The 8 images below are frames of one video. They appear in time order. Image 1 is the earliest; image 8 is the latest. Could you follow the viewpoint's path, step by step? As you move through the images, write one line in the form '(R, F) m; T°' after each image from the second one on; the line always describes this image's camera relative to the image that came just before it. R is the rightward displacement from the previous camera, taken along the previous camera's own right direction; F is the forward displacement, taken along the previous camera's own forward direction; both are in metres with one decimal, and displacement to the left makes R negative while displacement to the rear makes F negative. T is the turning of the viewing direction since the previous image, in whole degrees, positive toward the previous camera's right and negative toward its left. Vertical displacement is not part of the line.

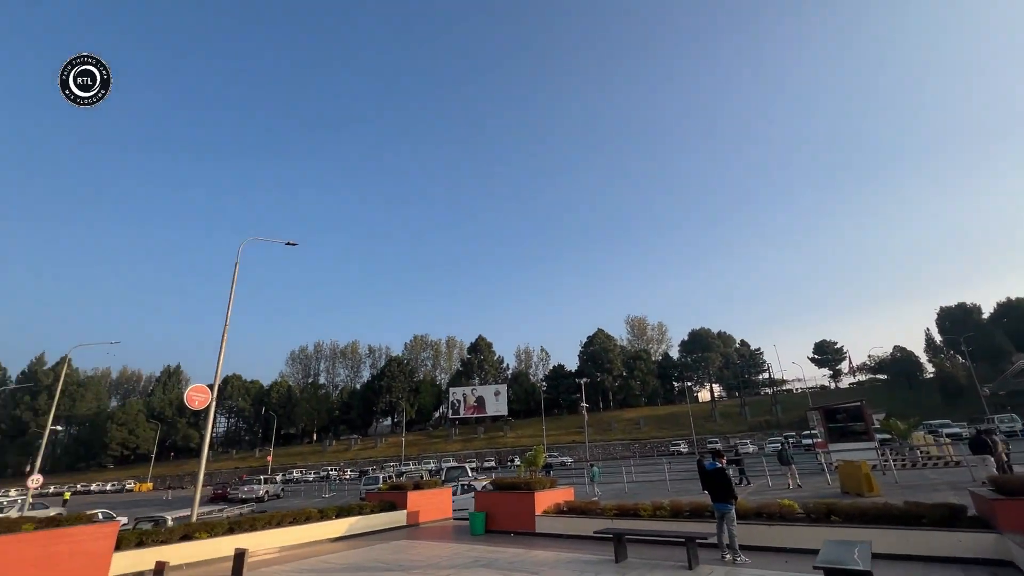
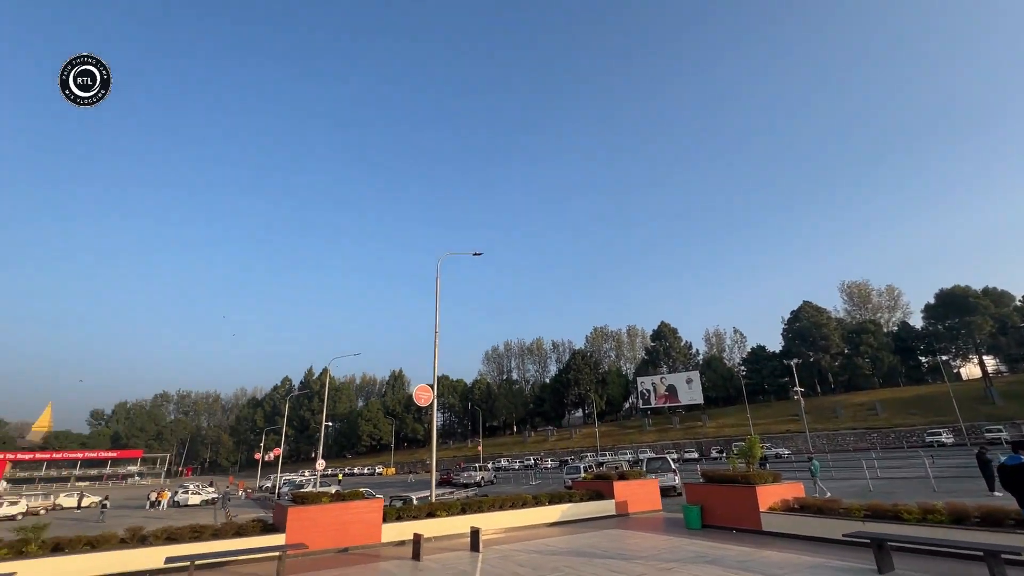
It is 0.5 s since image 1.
(-0.2, 0.0) m; -21°
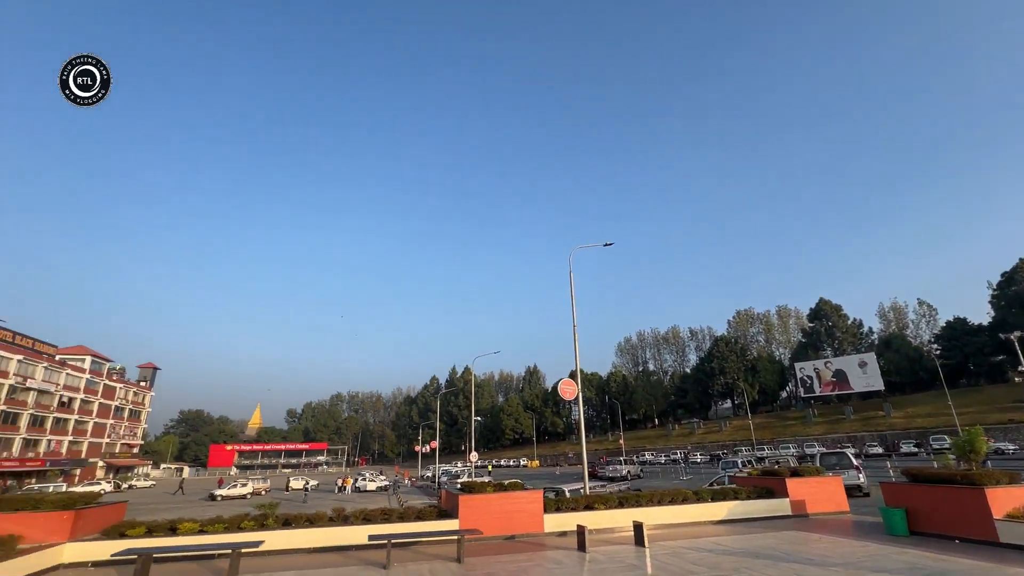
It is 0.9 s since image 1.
(-0.3, 0.0) m; -15°
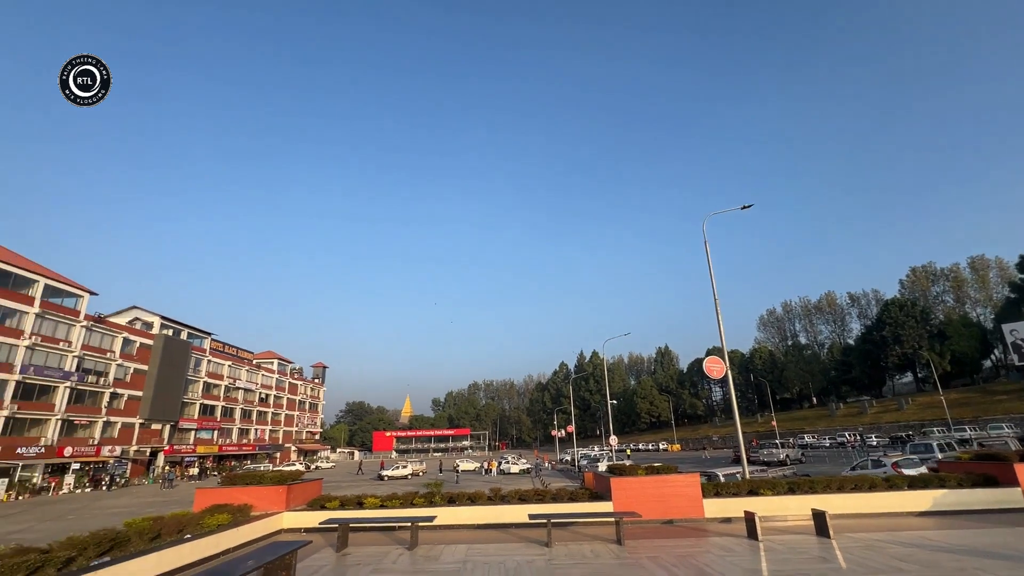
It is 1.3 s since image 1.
(-0.3, +0.1) m; -15°
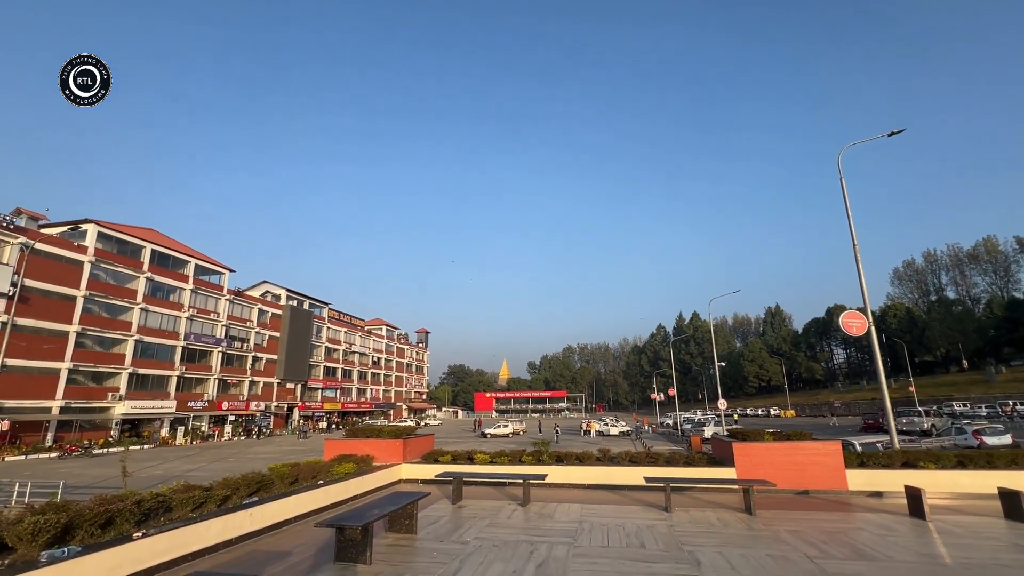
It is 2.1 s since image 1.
(-0.3, +0.5) m; -11°
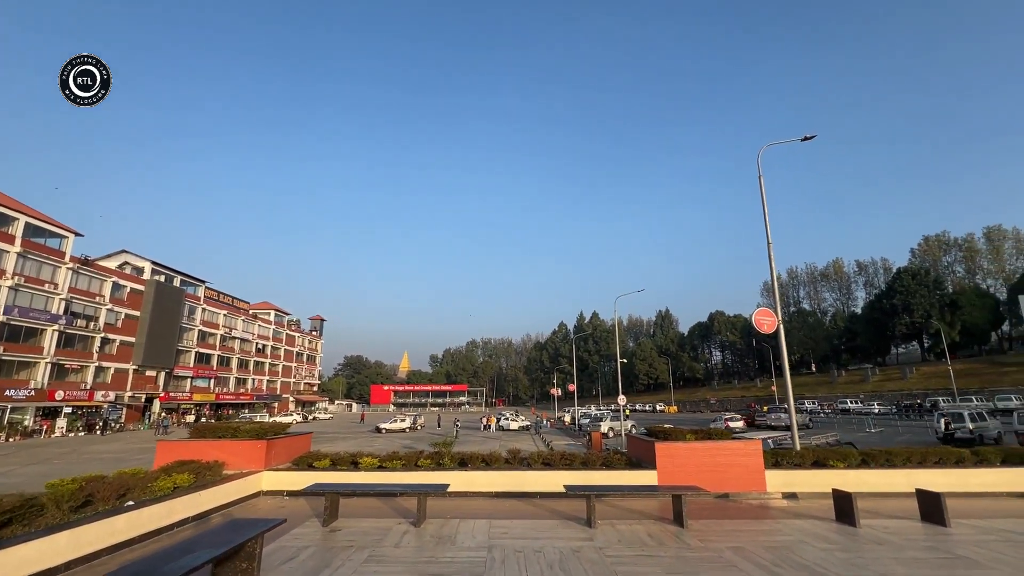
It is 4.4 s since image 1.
(0.0, +1.7) m; +11°
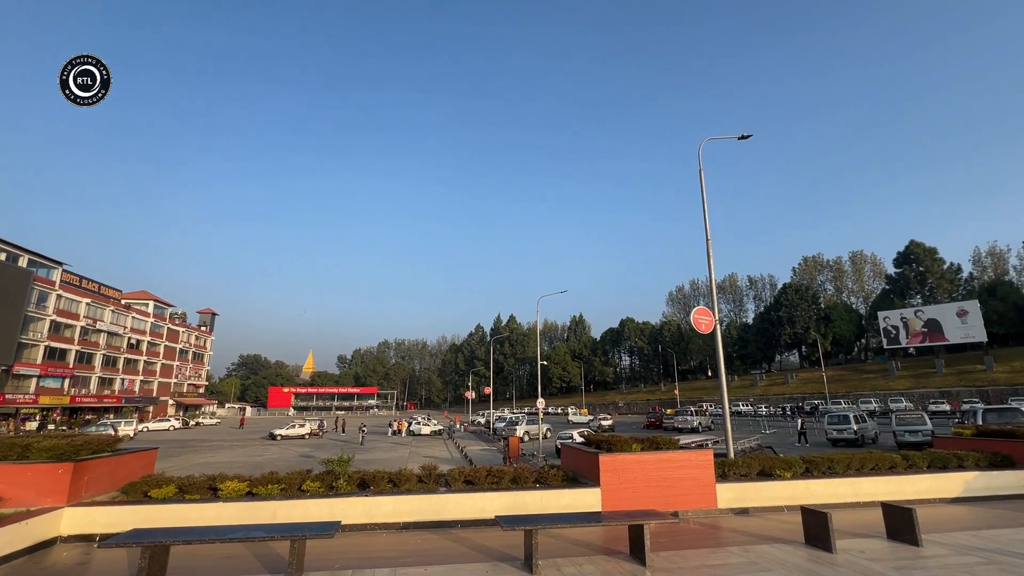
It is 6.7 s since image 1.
(-0.1, +1.8) m; +10°
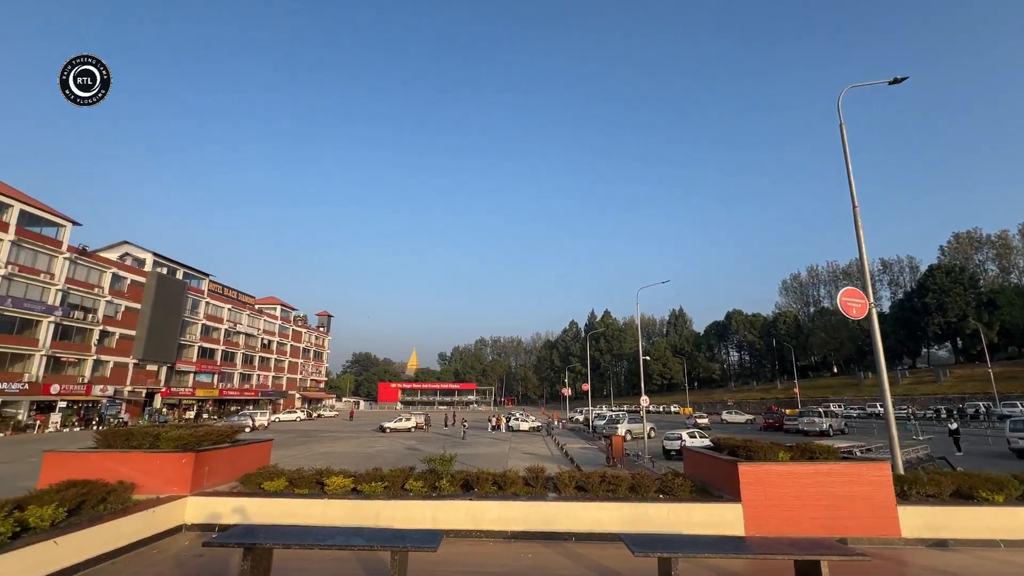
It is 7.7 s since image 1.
(-0.3, +0.9) m; -11°
